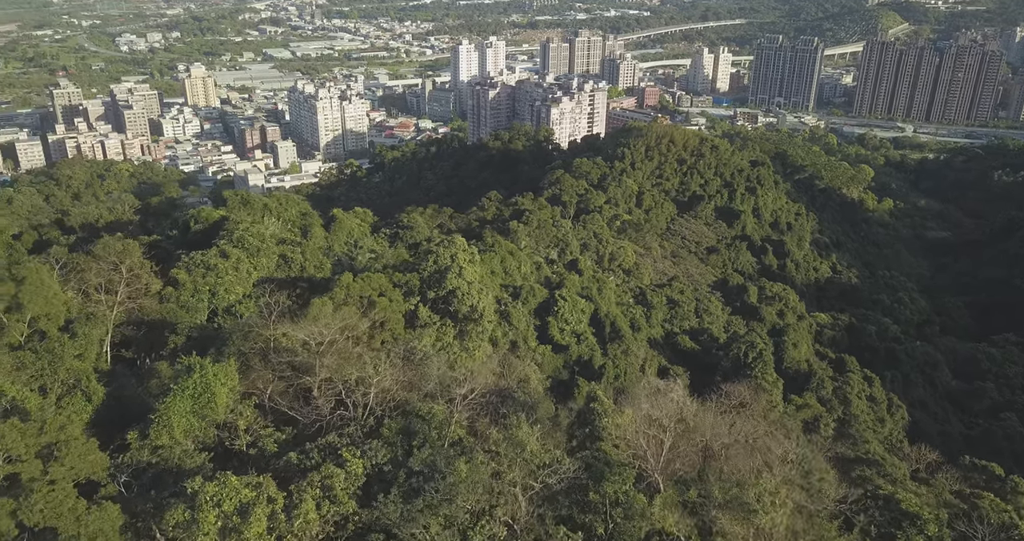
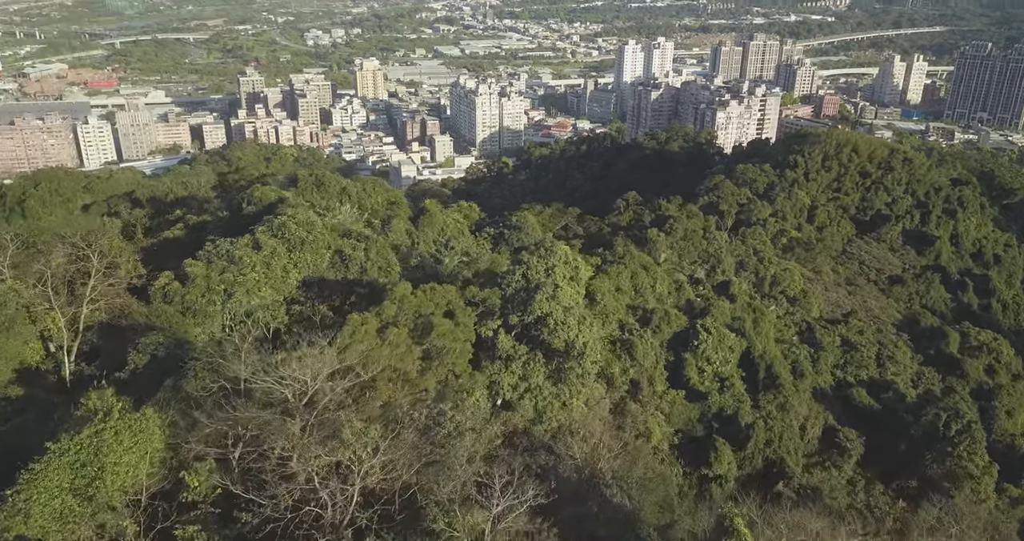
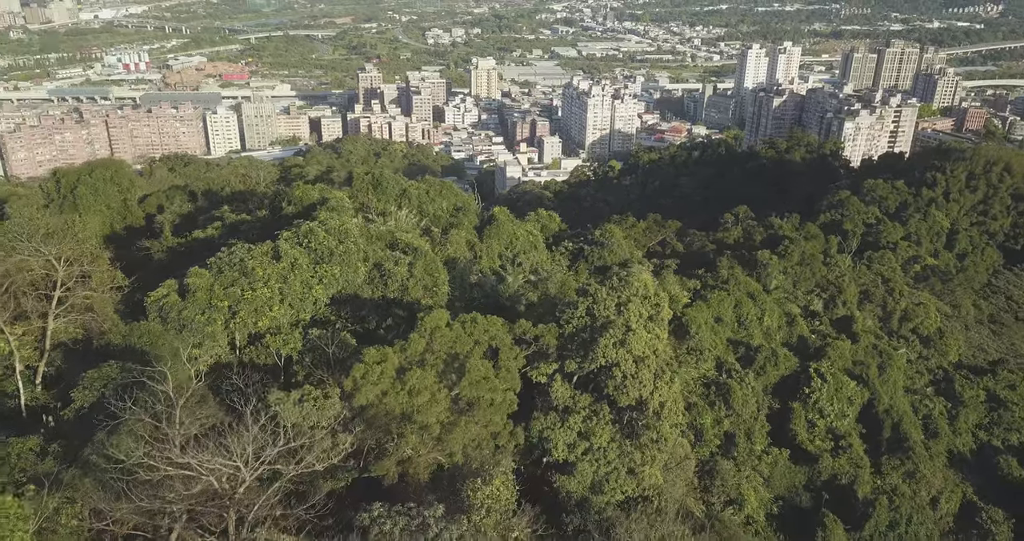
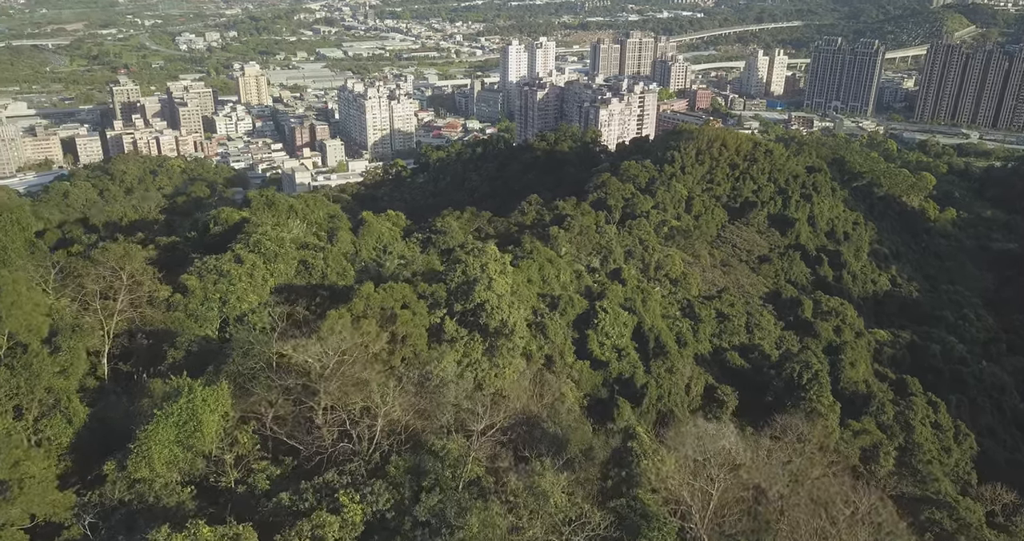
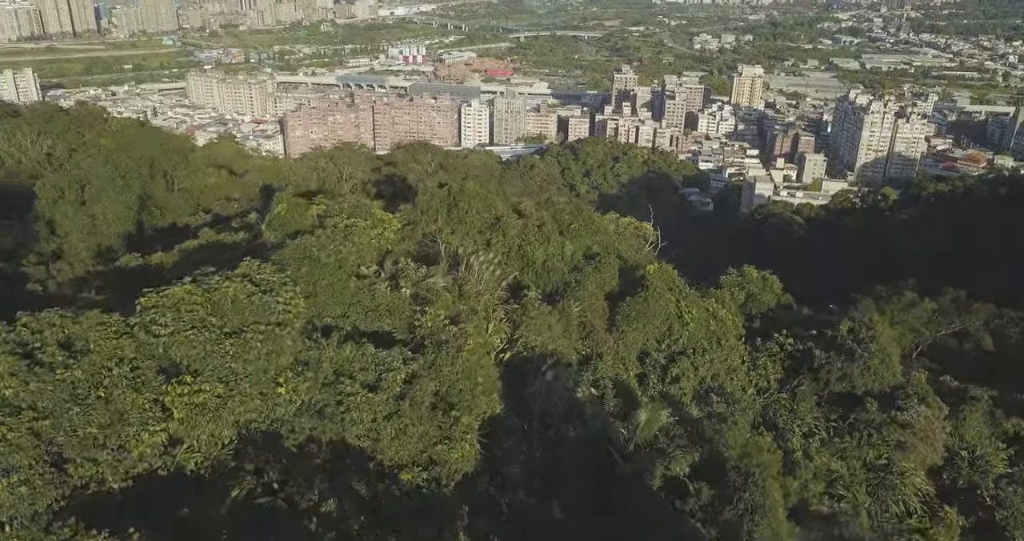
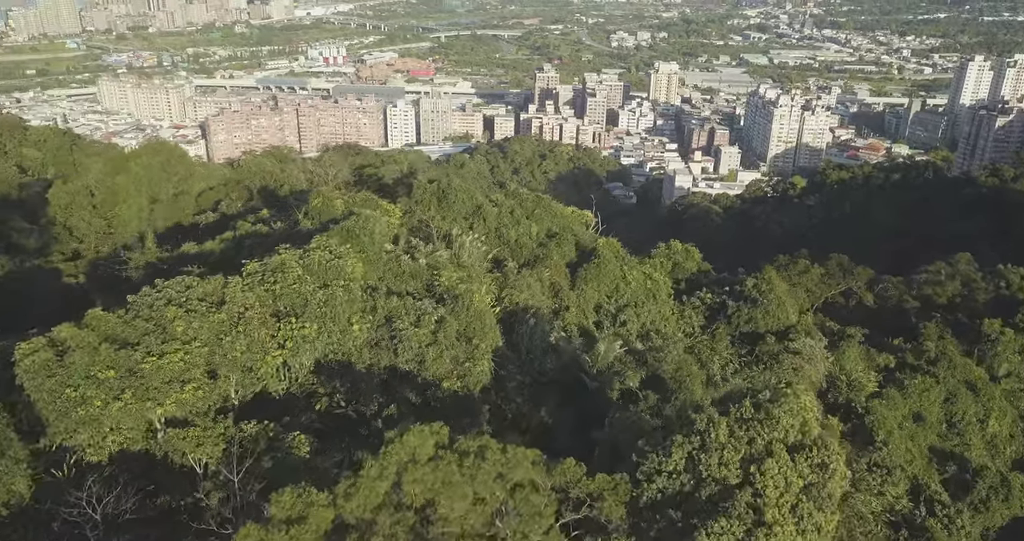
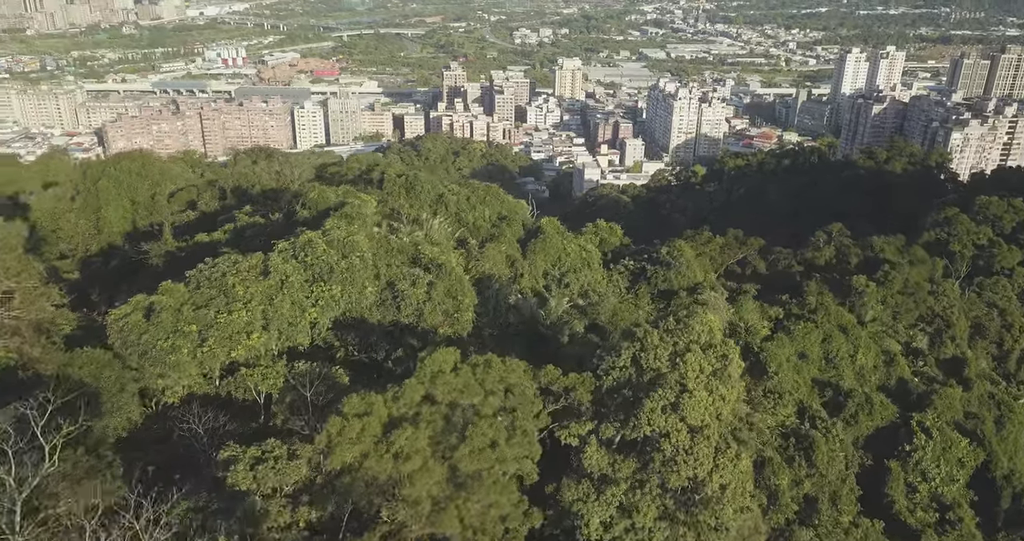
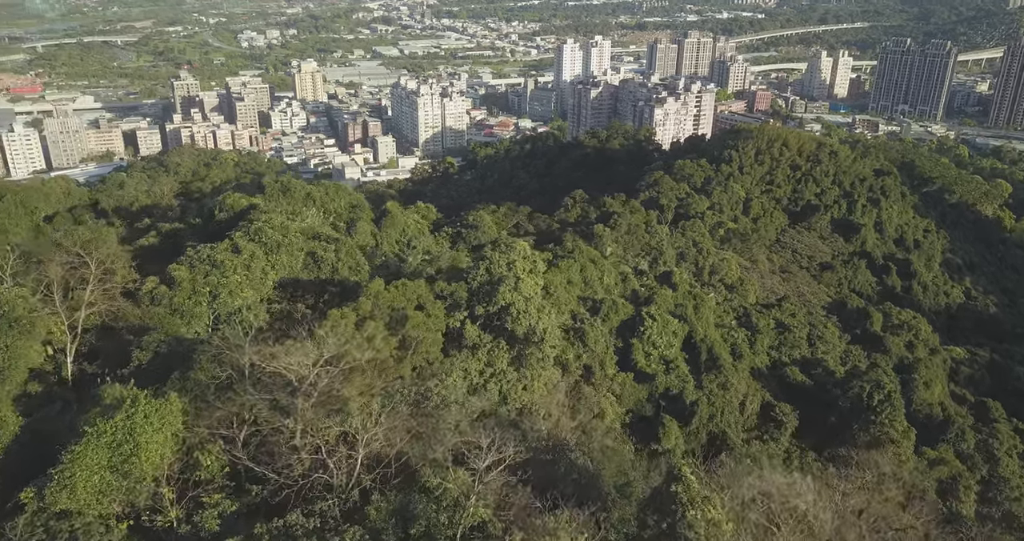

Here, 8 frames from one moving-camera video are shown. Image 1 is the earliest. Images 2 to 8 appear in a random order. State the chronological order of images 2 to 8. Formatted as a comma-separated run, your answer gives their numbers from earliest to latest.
4, 8, 2, 3, 7, 6, 5
